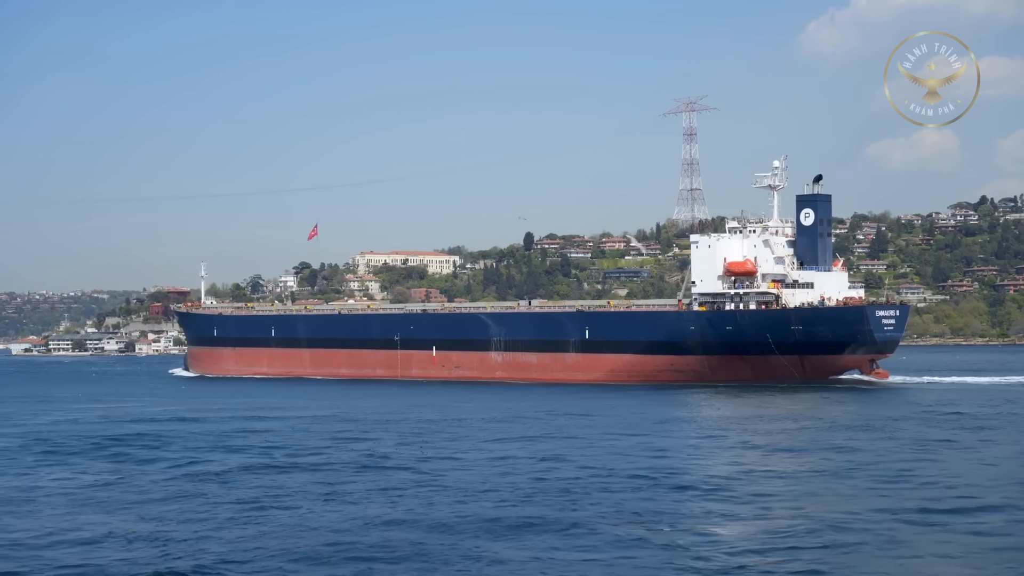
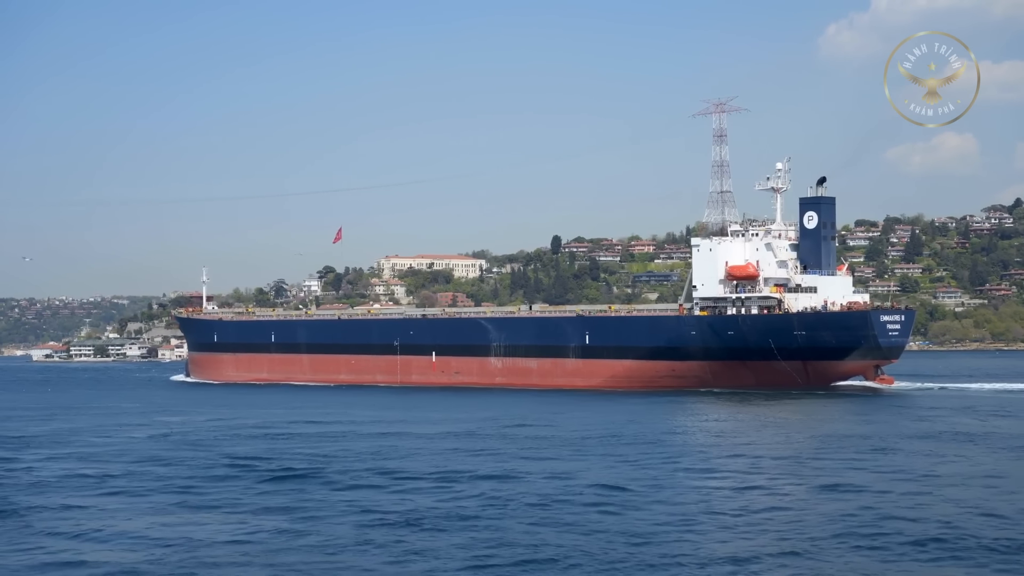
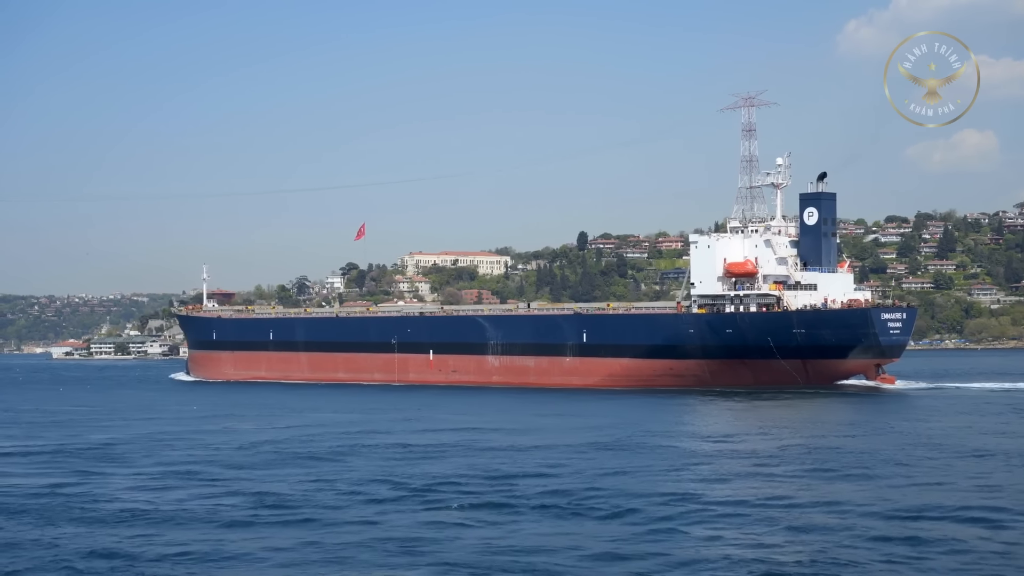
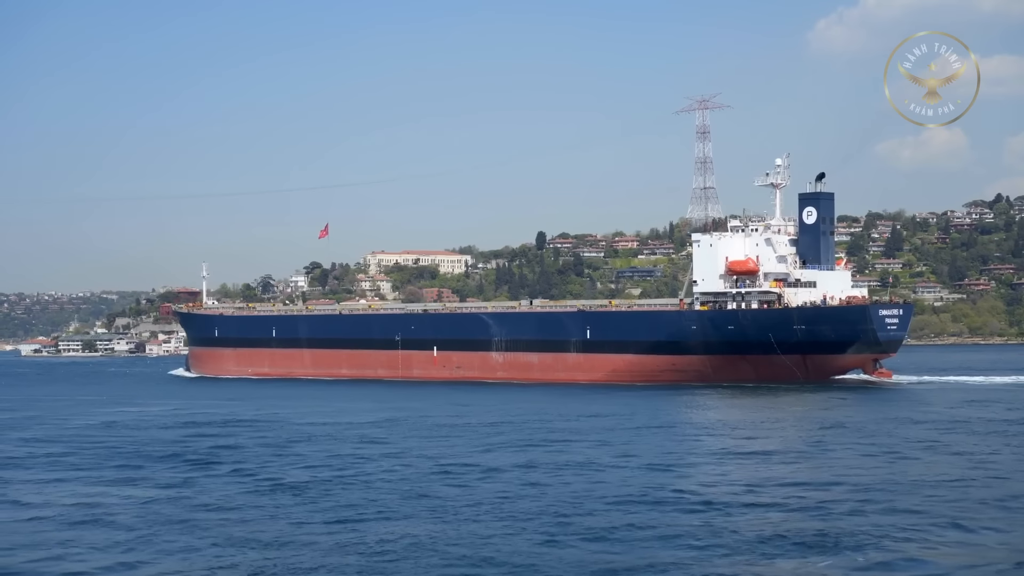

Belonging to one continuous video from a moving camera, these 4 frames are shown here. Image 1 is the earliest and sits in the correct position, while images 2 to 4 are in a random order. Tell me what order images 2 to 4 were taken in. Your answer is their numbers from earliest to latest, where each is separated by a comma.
4, 2, 3
